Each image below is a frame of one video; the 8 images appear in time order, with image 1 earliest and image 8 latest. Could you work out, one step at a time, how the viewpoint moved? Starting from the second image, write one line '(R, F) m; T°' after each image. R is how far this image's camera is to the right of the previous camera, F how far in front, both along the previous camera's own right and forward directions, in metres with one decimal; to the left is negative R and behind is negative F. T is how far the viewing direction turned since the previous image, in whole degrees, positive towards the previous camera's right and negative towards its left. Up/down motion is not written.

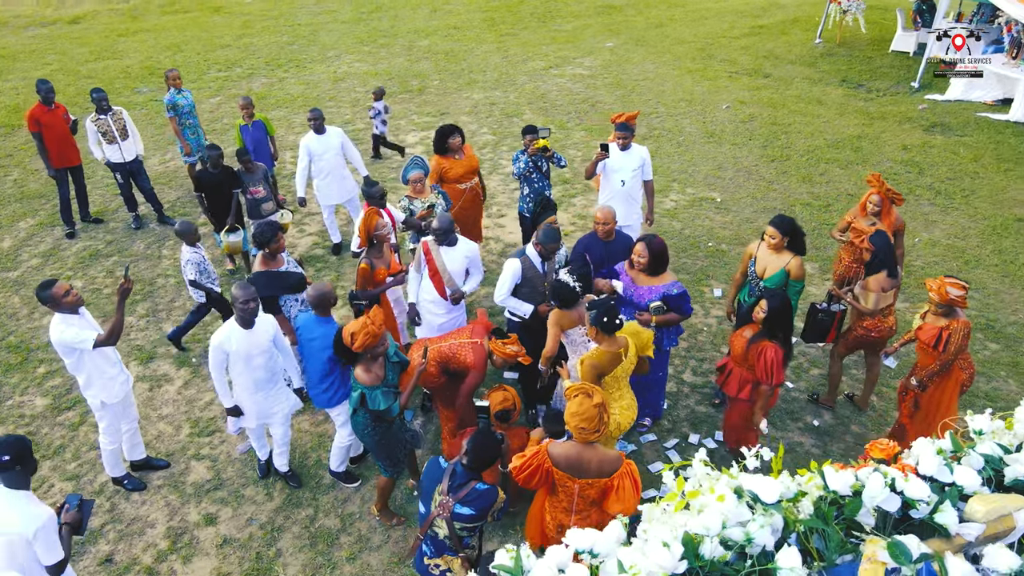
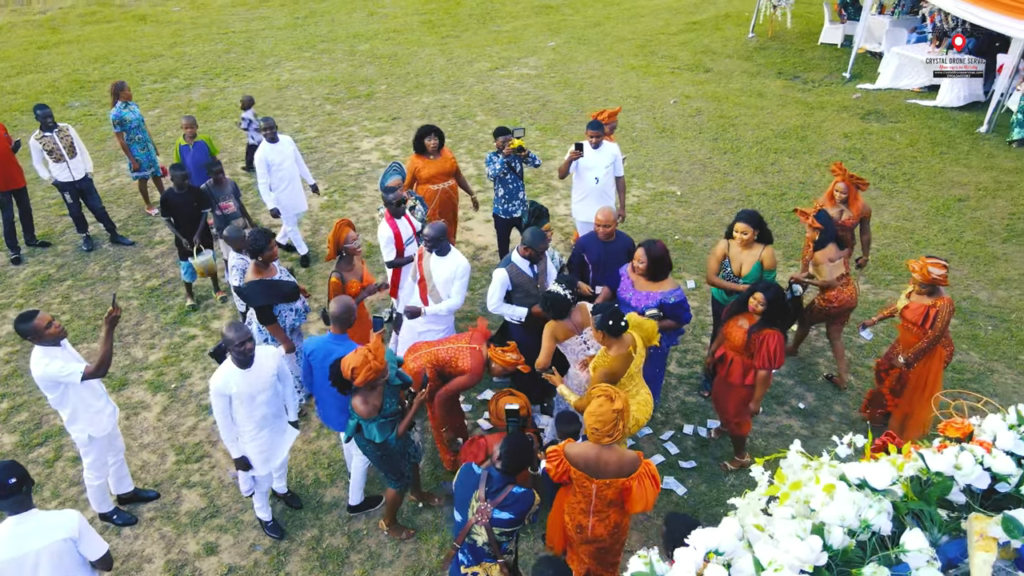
(-0.4, 0.0) m; +5°
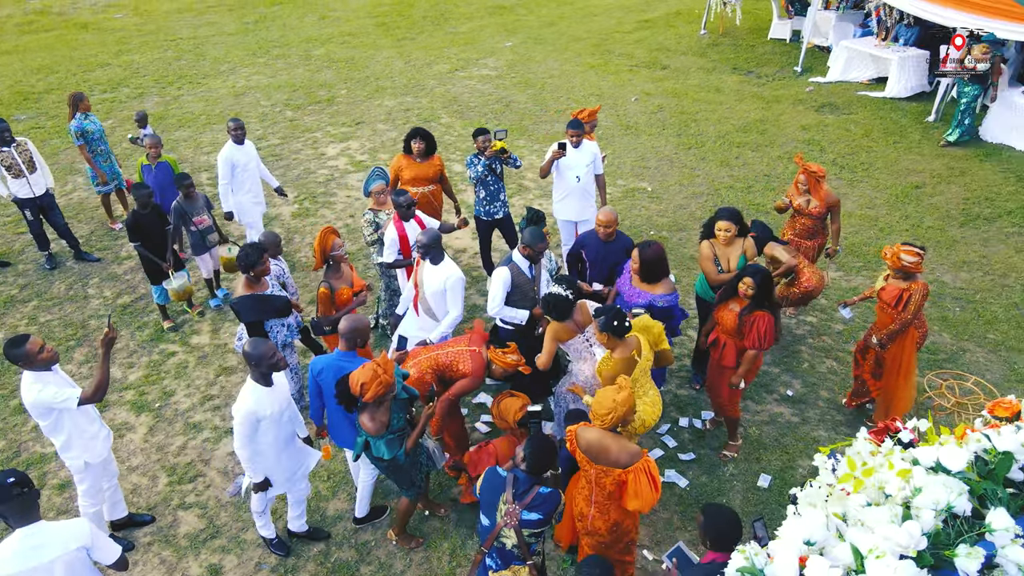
(-0.3, 0.0) m; +4°
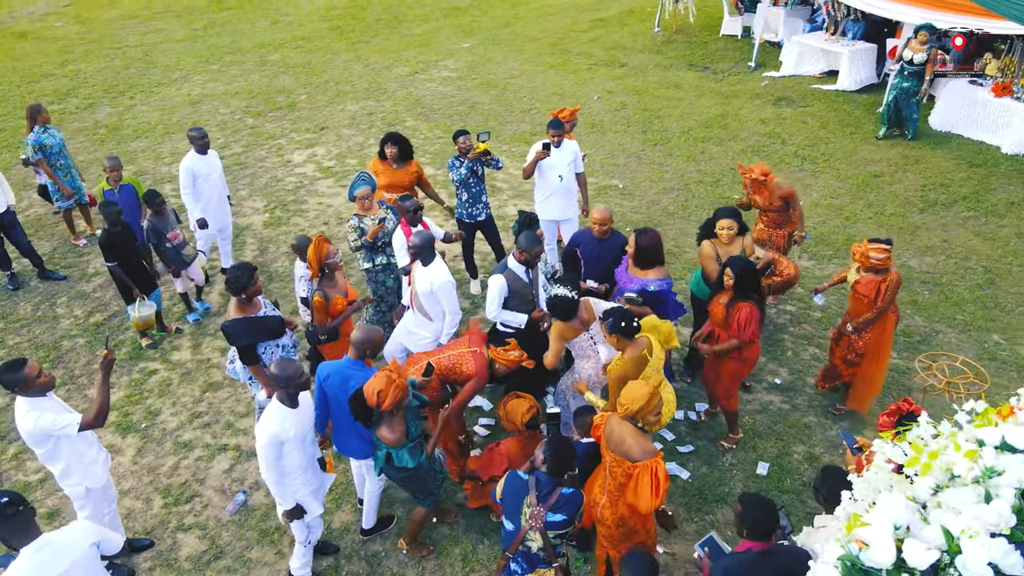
(-0.3, 0.0) m; +4°
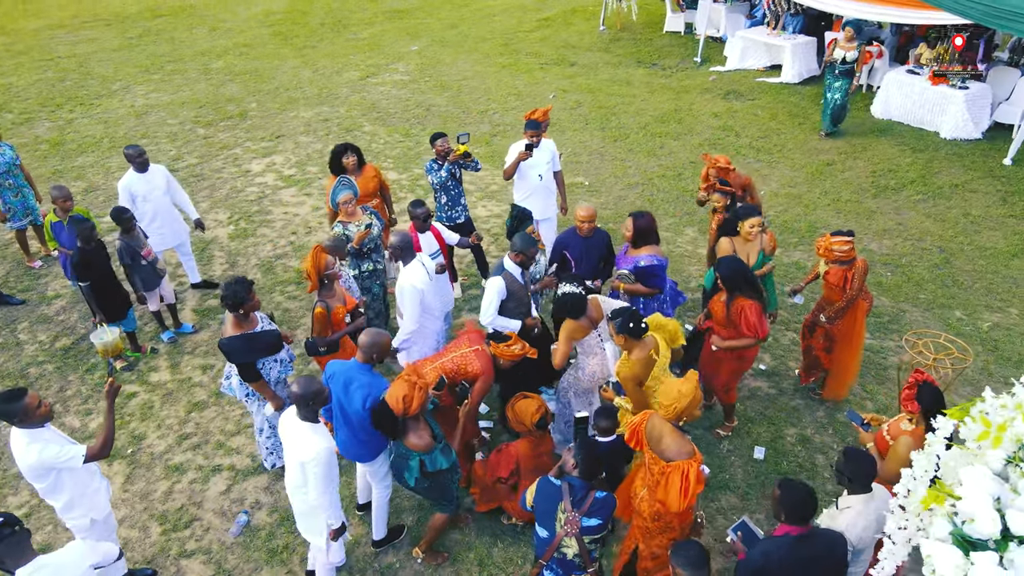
(-0.4, 0.0) m; +4°
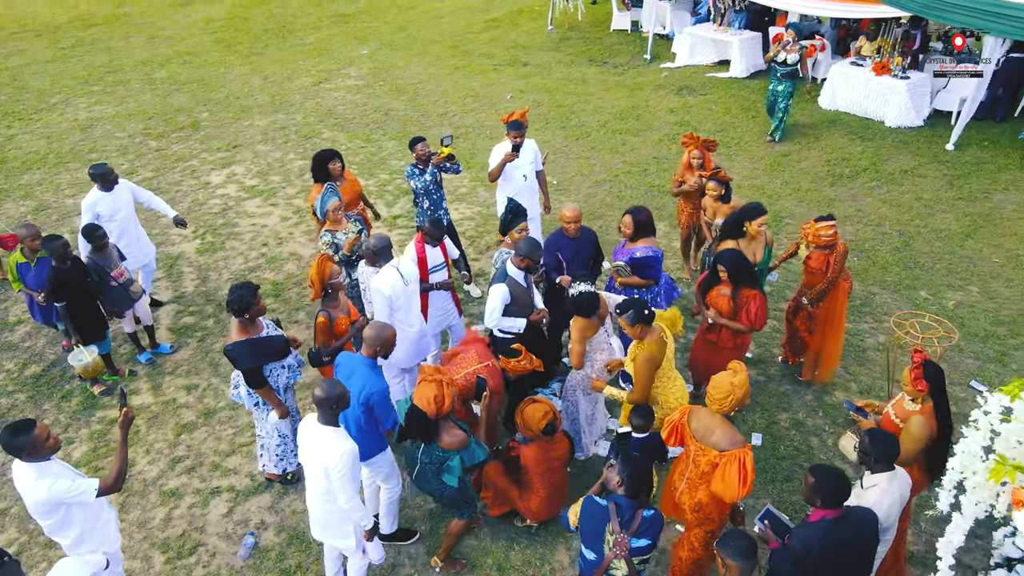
(-0.4, 0.0) m; +4°
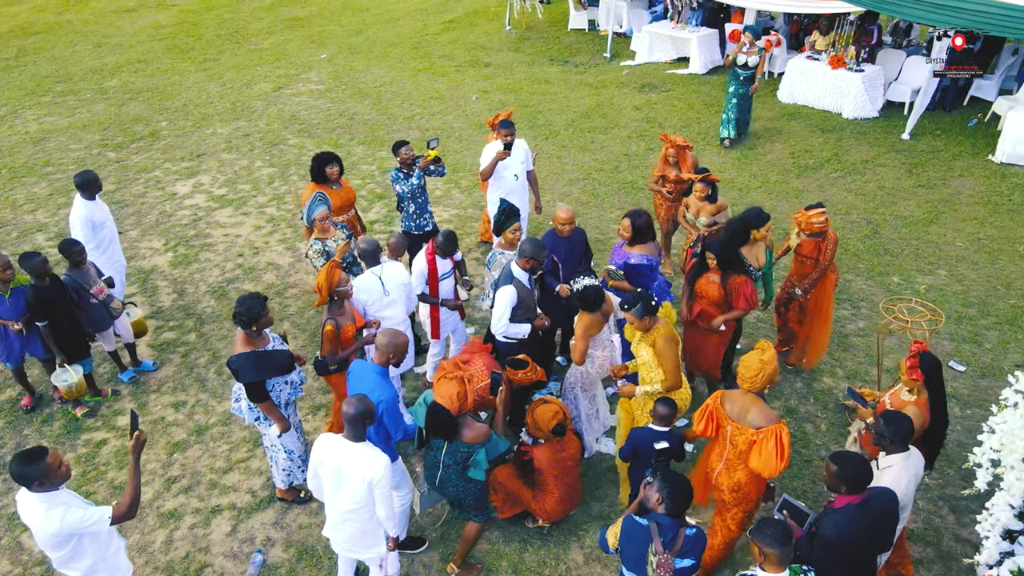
(-0.3, 0.0) m; +3°
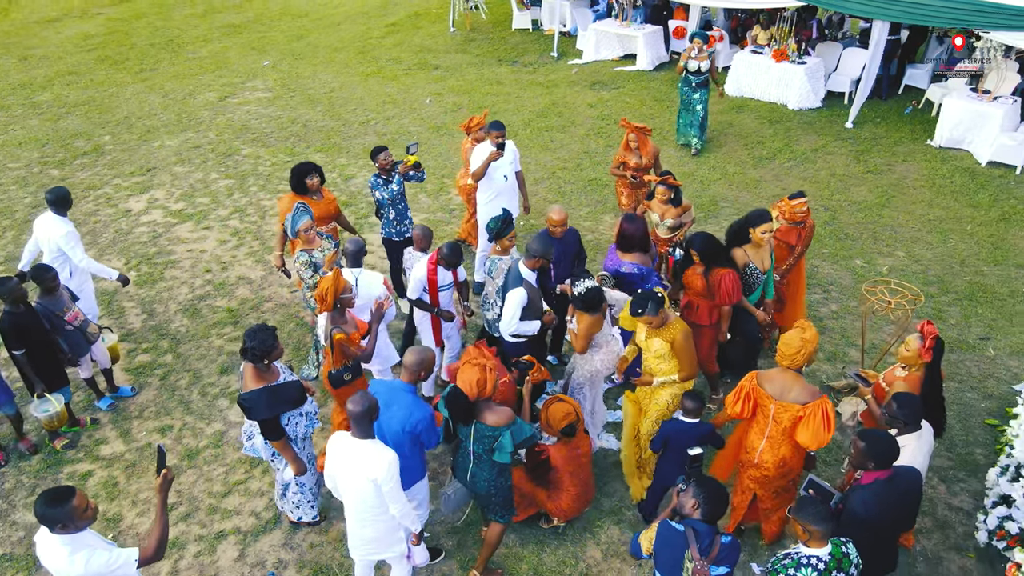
(-0.4, 0.0) m; +5°
